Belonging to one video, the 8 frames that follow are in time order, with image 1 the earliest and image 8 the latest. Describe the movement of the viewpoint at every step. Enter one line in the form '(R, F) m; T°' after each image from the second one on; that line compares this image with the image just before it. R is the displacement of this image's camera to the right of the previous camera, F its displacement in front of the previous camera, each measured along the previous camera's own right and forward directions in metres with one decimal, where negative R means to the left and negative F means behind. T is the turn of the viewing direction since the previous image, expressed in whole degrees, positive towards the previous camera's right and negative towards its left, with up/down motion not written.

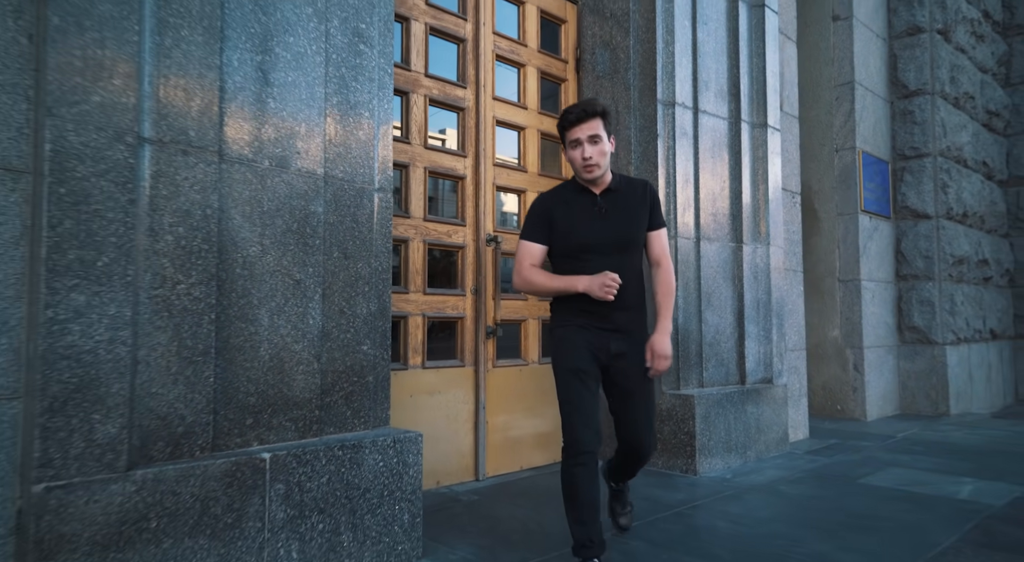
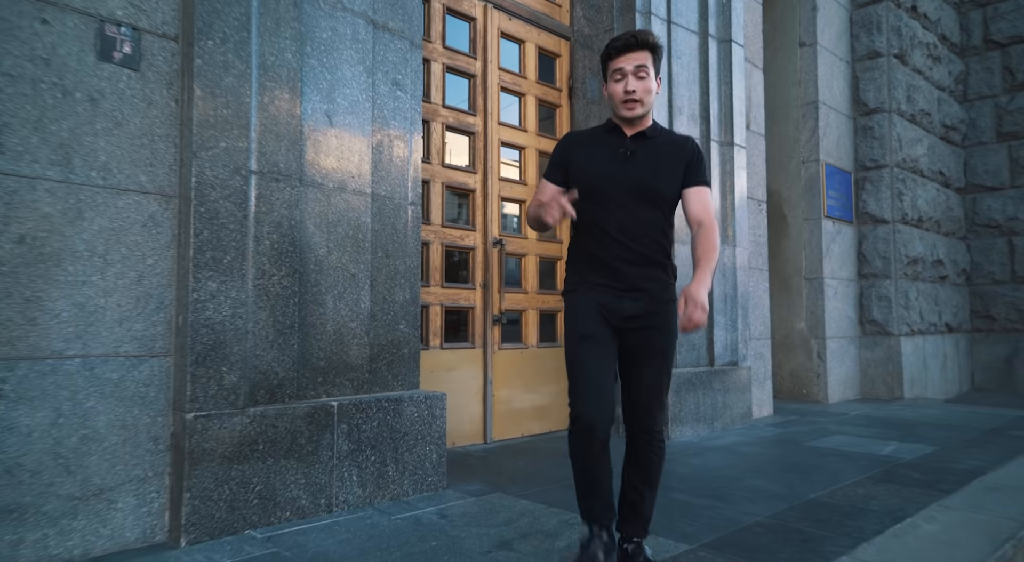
(0.0, -0.8) m; 0°
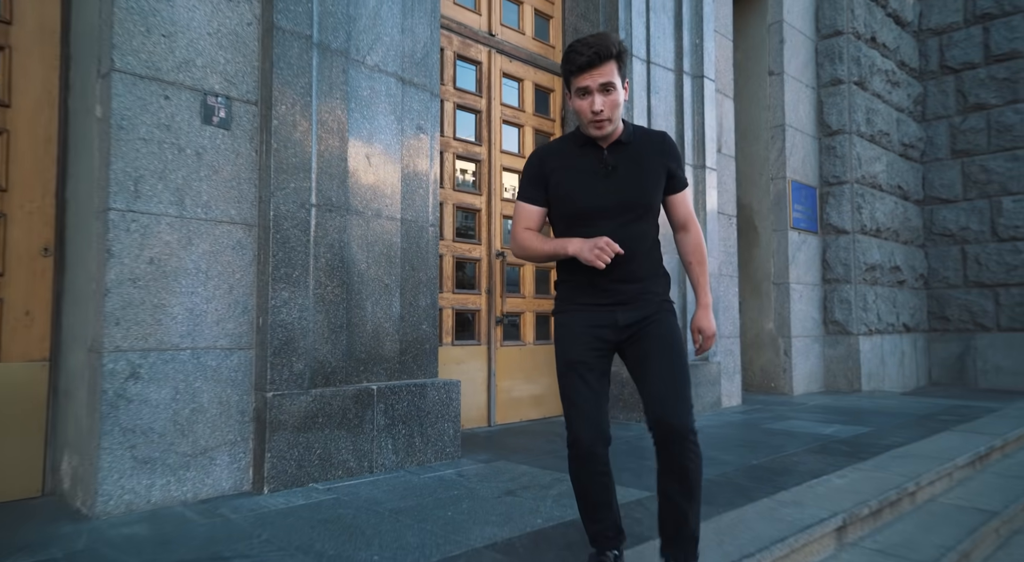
(-0.1, -0.9) m; +1°
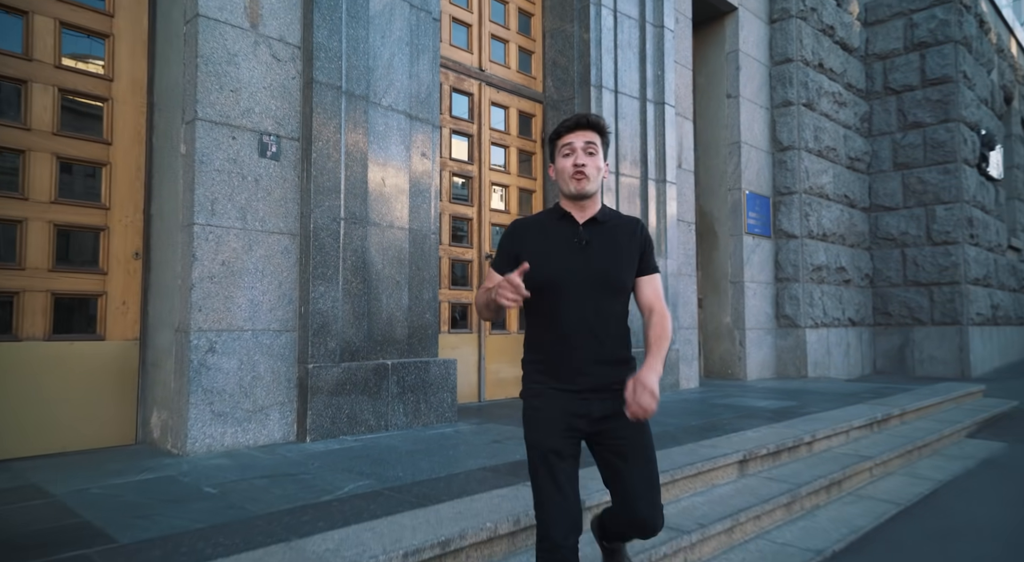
(0.0, -1.1) m; +1°
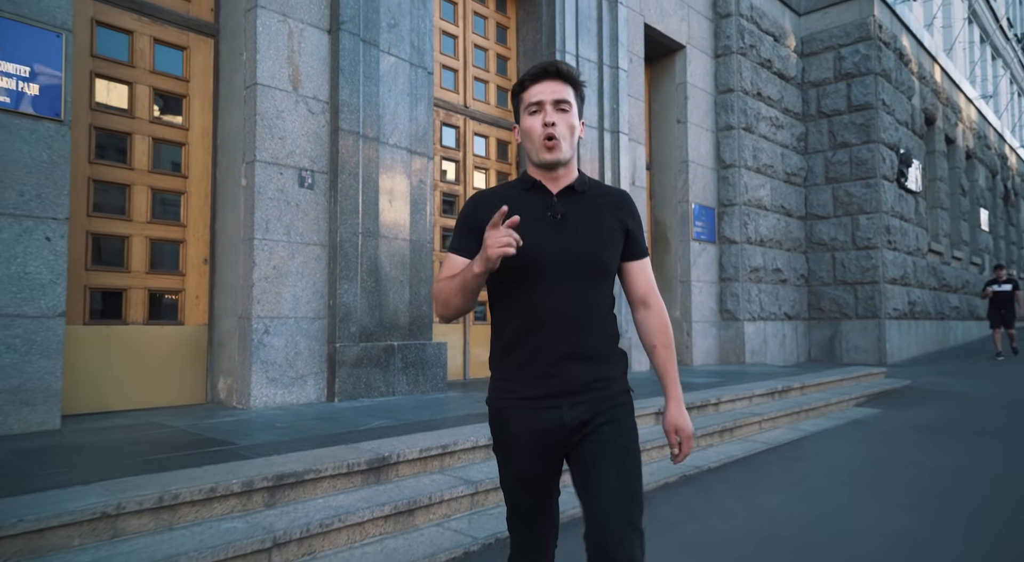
(+0.1, -1.5) m; +2°
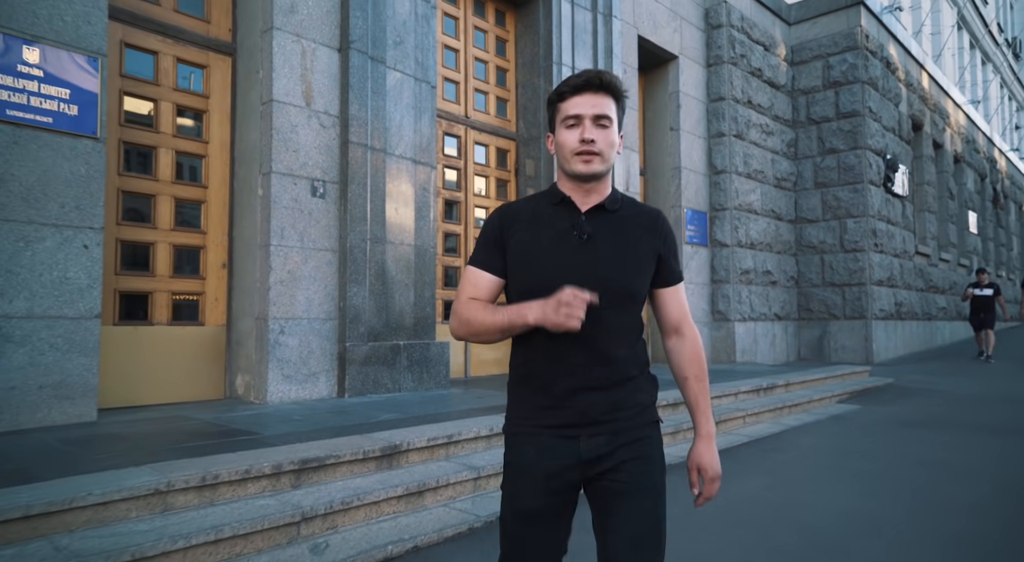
(0.0, -0.4) m; 0°
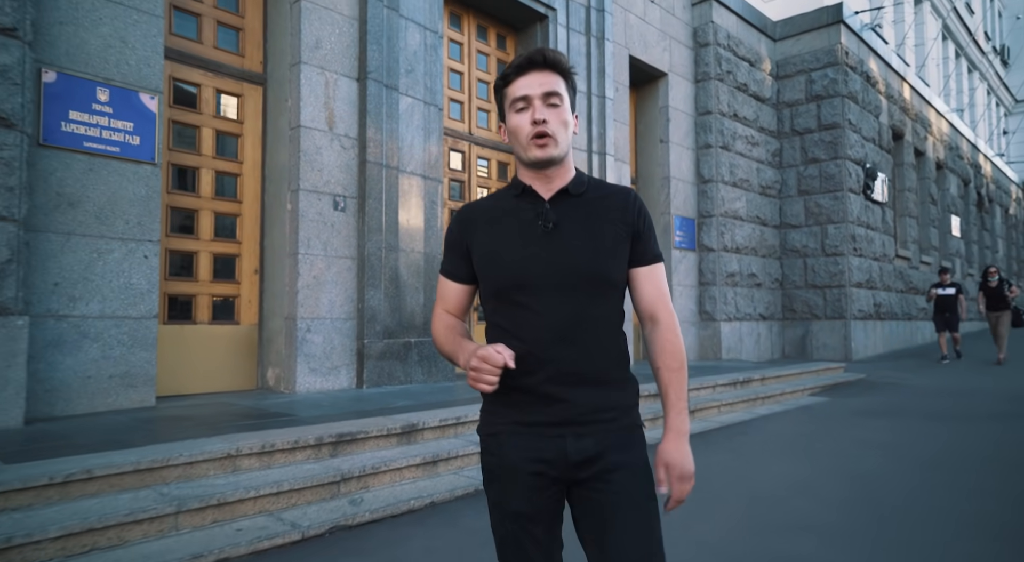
(0.0, -0.8) m; 0°
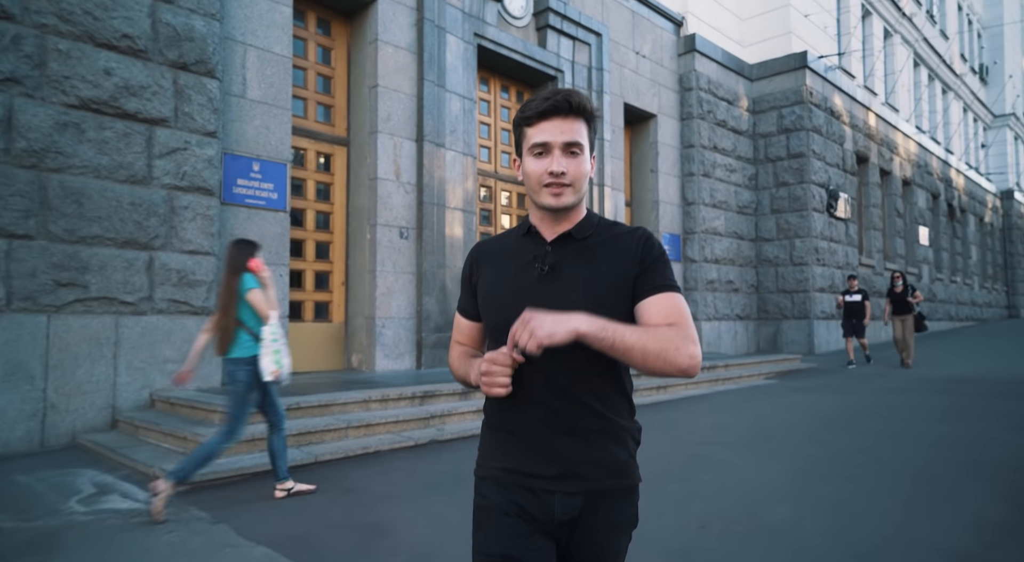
(-0.1, -2.6) m; -1°
